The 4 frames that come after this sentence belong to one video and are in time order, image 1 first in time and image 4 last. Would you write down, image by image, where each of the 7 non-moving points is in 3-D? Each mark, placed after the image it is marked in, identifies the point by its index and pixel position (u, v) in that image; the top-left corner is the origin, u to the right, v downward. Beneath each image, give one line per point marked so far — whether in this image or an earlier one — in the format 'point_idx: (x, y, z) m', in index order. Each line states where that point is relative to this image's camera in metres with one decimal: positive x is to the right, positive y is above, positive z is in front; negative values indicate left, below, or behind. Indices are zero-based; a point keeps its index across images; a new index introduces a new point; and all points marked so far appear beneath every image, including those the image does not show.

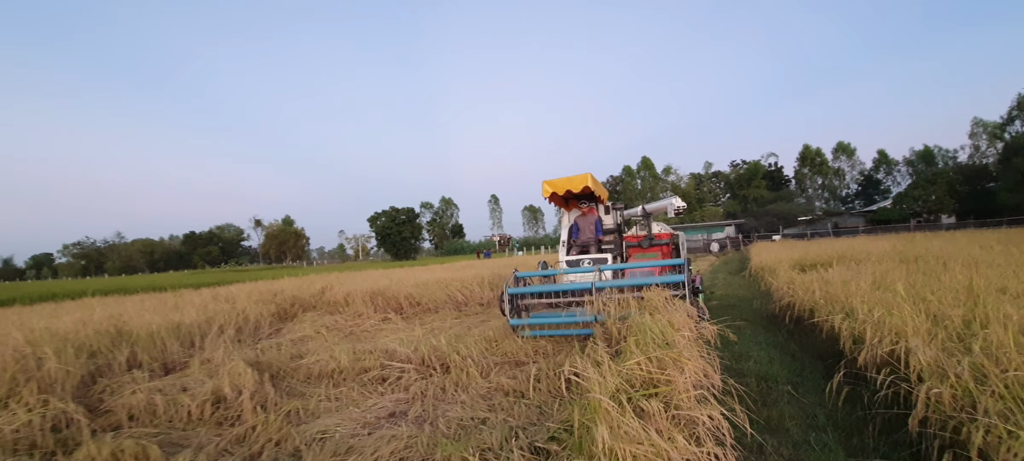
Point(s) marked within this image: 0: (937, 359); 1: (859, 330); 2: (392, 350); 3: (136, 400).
0: (+1.8, -0.6, +1.9) m
1: (+2.1, -0.6, +2.7) m
2: (-1.3, -1.3, +4.8) m
3: (-2.8, -1.3, +3.4) m
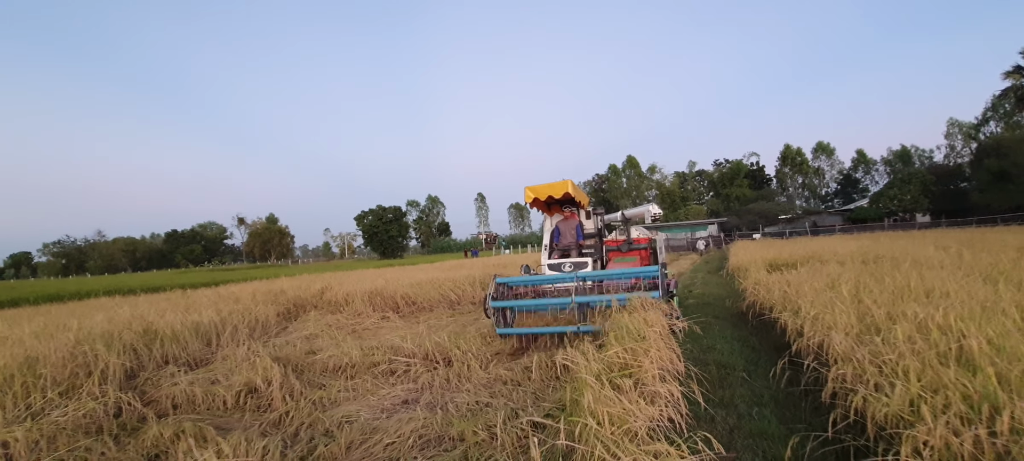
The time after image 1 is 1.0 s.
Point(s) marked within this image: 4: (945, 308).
0: (+1.9, -0.6, +2.5) m
1: (+2.1, -0.7, +3.3) m
2: (-1.4, -1.4, +5.3) m
3: (-2.8, -1.3, +3.8) m
4: (+2.9, -0.5, +3.0) m
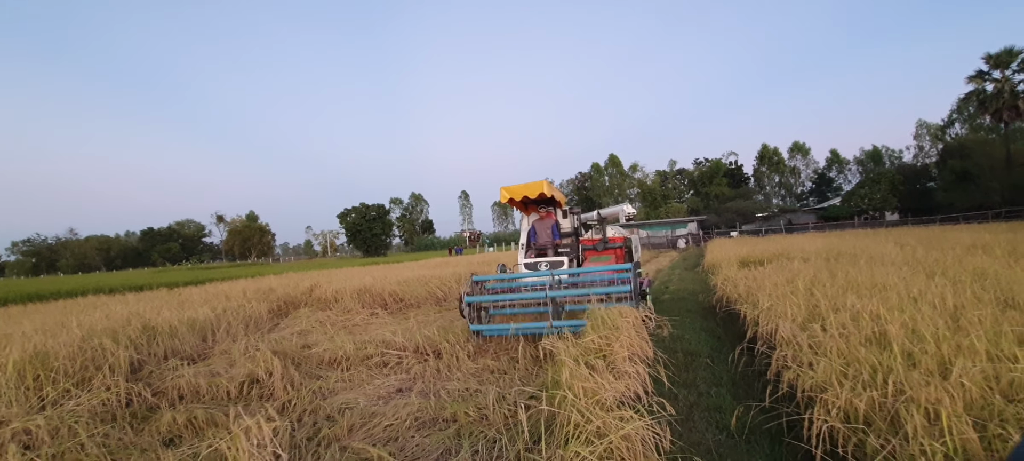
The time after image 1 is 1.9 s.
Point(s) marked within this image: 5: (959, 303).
0: (+1.8, -0.7, +2.9) m
1: (+2.0, -0.7, +3.7) m
2: (-1.5, -1.4, +5.6) m
3: (-2.9, -1.4, +4.0) m
4: (+2.8, -0.5, +3.4) m
5: (+3.1, -0.5, +3.1) m
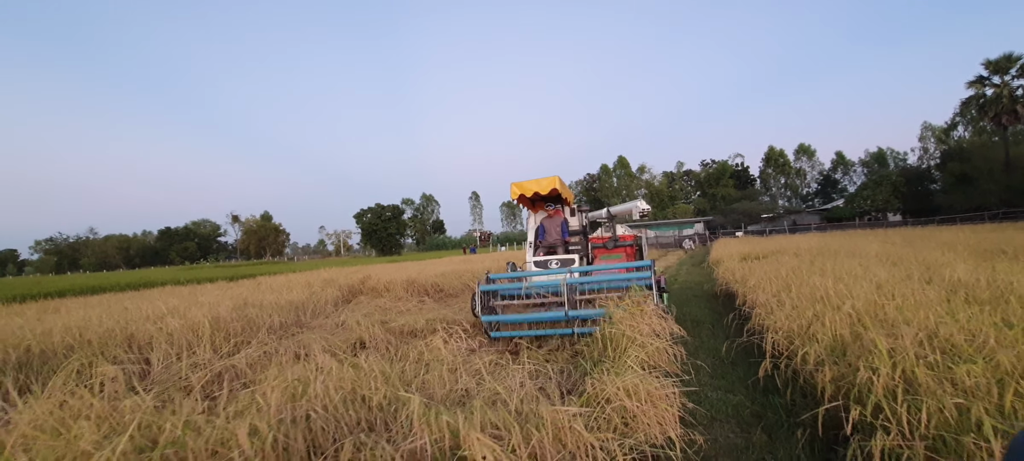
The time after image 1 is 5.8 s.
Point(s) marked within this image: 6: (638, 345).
0: (+2.3, -0.6, +4.1) m
1: (+2.6, -0.7, +5.0) m
2: (-0.9, -1.3, +6.9) m
3: (-2.4, -1.3, +5.3) m
4: (+3.3, -0.5, +4.6) m
5: (+3.7, -0.5, +4.3) m
6: (+0.9, -0.8, +3.2) m
